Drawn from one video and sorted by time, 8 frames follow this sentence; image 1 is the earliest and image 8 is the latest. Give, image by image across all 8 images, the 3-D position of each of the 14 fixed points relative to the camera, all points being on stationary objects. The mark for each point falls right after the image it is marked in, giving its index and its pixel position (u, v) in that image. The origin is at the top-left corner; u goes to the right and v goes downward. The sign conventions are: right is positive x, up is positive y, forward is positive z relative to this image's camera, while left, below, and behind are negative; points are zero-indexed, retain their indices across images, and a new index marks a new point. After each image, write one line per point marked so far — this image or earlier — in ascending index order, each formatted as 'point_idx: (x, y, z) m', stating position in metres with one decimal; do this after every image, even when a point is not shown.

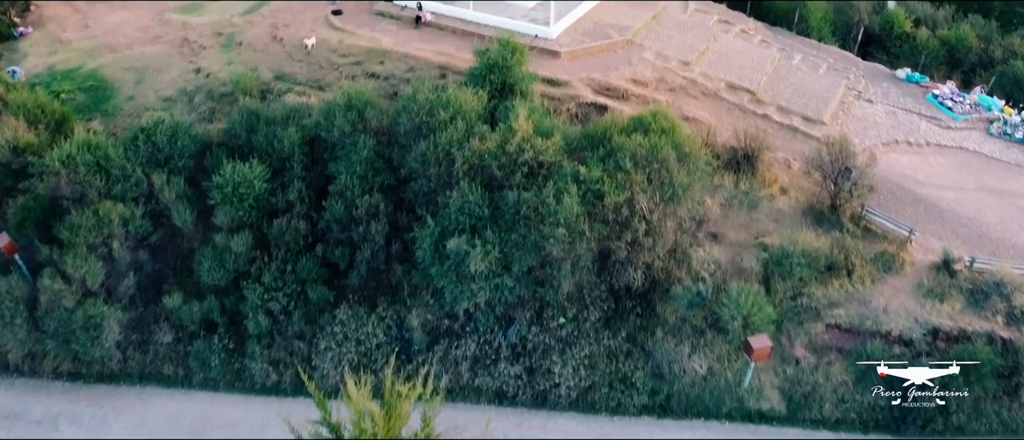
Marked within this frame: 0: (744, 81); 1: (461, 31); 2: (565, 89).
0: (+3.5, +2.1, +12.4) m
1: (-0.8, +3.0, +13.1) m
2: (+0.8, +1.9, +11.7) m
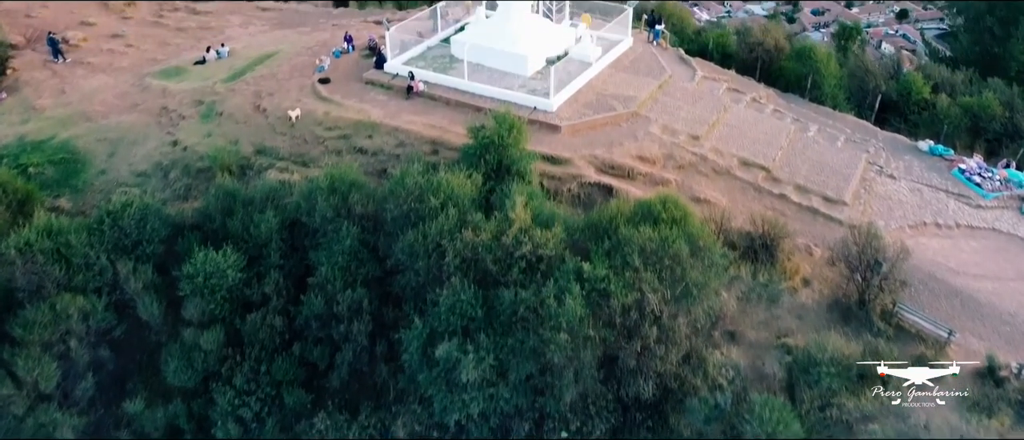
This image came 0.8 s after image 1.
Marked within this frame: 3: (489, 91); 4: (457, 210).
0: (+3.5, +0.9, +11.5) m
1: (-0.9, +1.8, +12.3) m
2: (+0.7, +0.7, +10.9) m
3: (-0.3, +1.9, +12.3) m
4: (-0.6, +0.1, +9.4) m
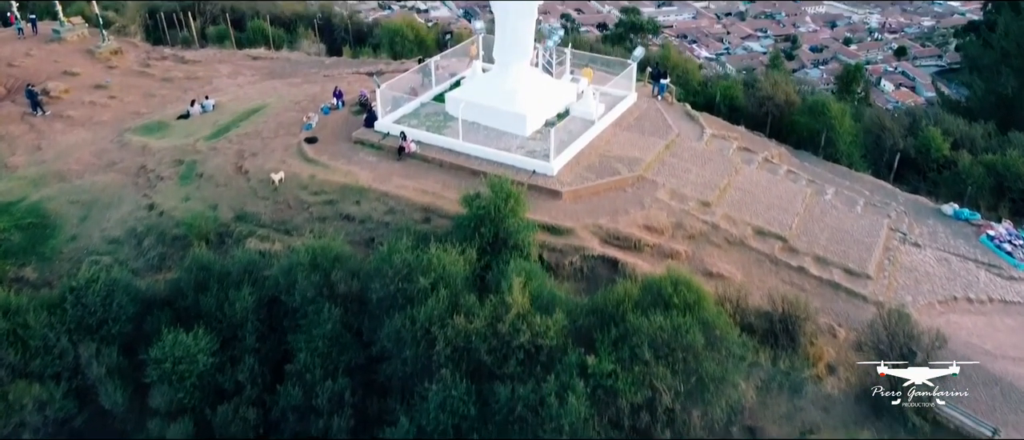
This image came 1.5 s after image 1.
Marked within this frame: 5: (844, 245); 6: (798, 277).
0: (+3.4, -0.1, +10.8) m
1: (-0.9, +0.8, +11.6) m
2: (+0.7, -0.2, +10.1) m
3: (-0.4, +0.9, +11.5) m
4: (-0.7, -0.8, +8.6) m
5: (+4.3, -0.3, +10.7) m
6: (+3.5, -0.7, +10.0) m
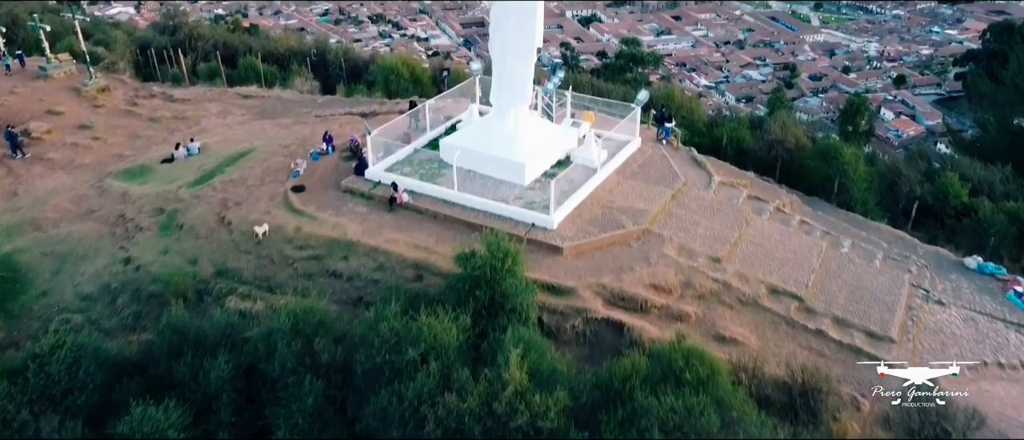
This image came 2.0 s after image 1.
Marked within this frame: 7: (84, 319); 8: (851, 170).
0: (+3.4, -0.8, +10.1) m
1: (-0.9, +0.1, +10.9) m
2: (+0.7, -0.9, +9.4) m
3: (-0.4, +0.2, +10.9) m
4: (-0.7, -1.4, +7.9) m
5: (+4.3, -1.0, +10.0) m
6: (+3.5, -1.4, +9.3) m
7: (-5.5, -1.3, +10.5) m
8: (+5.4, +0.8, +12.9) m
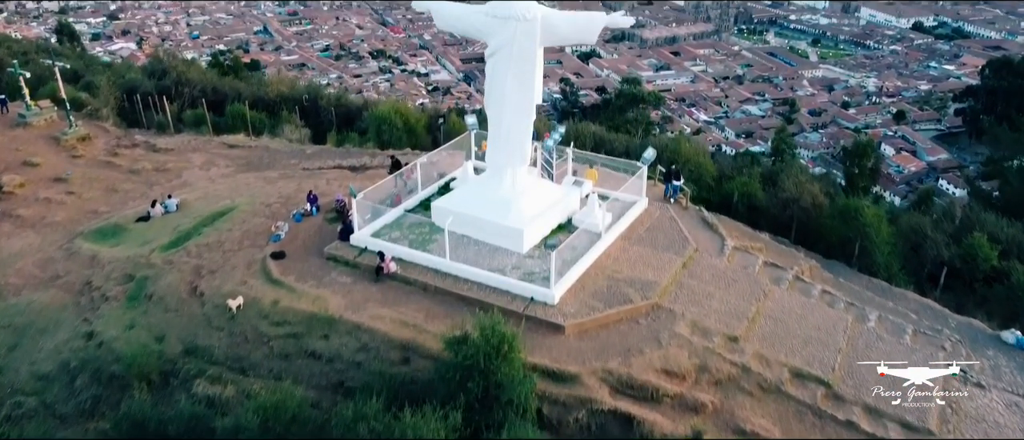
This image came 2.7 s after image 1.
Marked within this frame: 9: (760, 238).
0: (+3.4, -1.6, +9.1) m
1: (-1.0, -0.8, +10.0) m
2: (+0.6, -1.7, +8.5) m
3: (-0.4, -0.7, +10.0) m
4: (-0.7, -2.2, +6.9) m
5: (+4.3, -1.9, +9.1) m
6: (+3.4, -2.2, +8.4) m
7: (-5.5, -2.1, +9.6) m
8: (+5.3, -0.2, +12.0) m
9: (+3.7, -0.3, +12.1) m
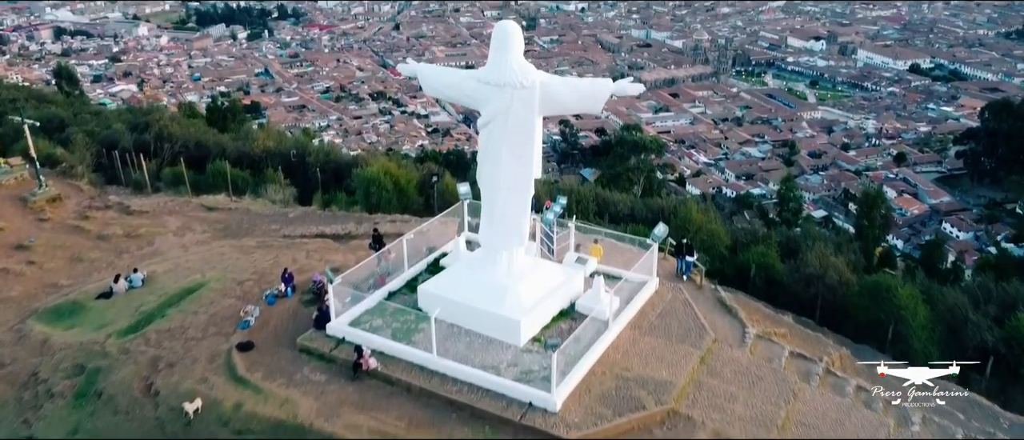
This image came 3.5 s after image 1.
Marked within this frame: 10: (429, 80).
0: (+3.3, -2.6, +7.9) m
1: (-1.0, -1.8, +8.8) m
2: (+0.6, -2.6, +7.2) m
3: (-0.5, -1.7, +8.8) m
4: (-0.8, -3.0, +5.7) m
5: (+4.2, -2.8, +7.8) m
6: (+3.4, -3.1, +7.1) m
7: (-5.6, -3.1, +8.3) m
8: (+5.3, -1.3, +10.9) m
9: (+3.6, -1.3, +10.9) m
10: (-0.9, +1.6, +9.4) m
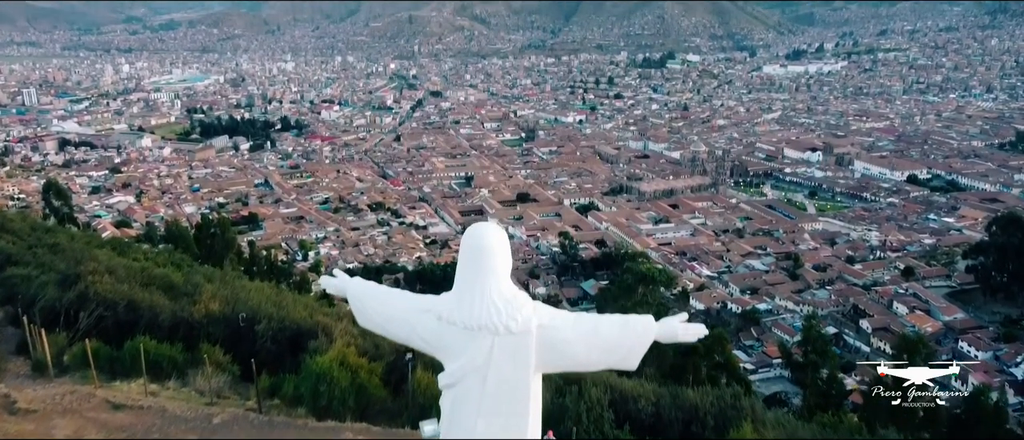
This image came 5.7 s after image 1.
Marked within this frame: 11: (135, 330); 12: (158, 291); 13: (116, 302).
0: (+3.2, -4.6, +4.0) m
1: (-1.1, -3.9, +5.0) m
2: (+0.4, -4.6, +3.3) m
3: (-0.6, -3.8, +5.0) m
4: (-0.9, -4.7, +1.7) m
5: (+4.1, -4.8, +3.9) m
6: (+3.3, -5.0, +3.2) m
7: (-5.7, -5.2, +4.3) m
8: (+5.1, -3.7, +7.1) m
9: (+3.5, -3.8, +7.2) m
10: (-1.1, -0.6, +6.0) m
11: (-7.6, -2.2, +16.4) m
12: (-8.6, -1.6, +19.9) m
13: (-8.1, -1.7, +16.7) m
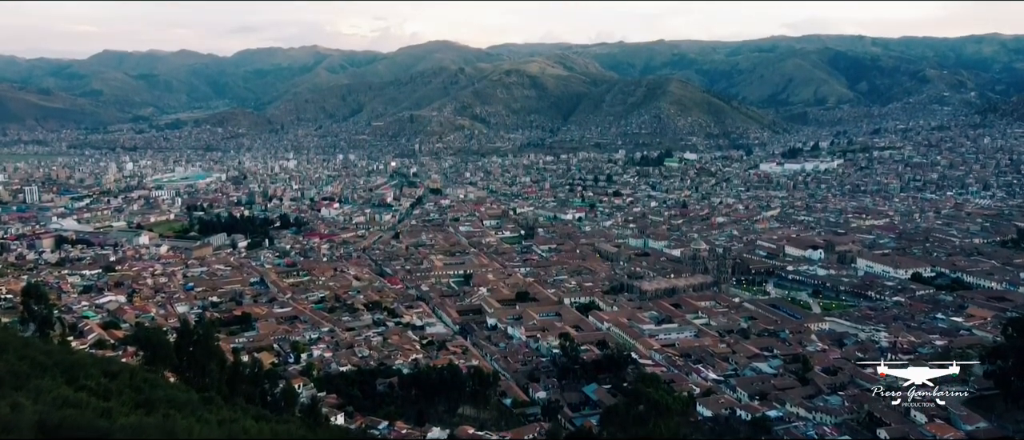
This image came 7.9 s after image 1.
0: (+3.1, -5.5, -0.1) m
1: (-1.2, -5.0, +1.0) m
2: (+0.3, -5.4, -0.7) m
3: (-0.7, -4.9, +1.0) m
4: (-1.0, -5.4, -2.3) m
5: (+4.0, -5.8, -0.2) m
6: (+3.2, -5.9, -0.9) m
7: (-5.8, -6.2, +0.2) m
8: (+5.0, -5.0, +3.1) m
9: (+3.4, -5.1, +3.2) m
10: (-1.2, -1.8, +2.4) m
11: (-7.7, -4.6, +12.5) m
12: (-8.7, -4.4, +16.1) m
13: (-8.2, -4.2, +12.9) m
